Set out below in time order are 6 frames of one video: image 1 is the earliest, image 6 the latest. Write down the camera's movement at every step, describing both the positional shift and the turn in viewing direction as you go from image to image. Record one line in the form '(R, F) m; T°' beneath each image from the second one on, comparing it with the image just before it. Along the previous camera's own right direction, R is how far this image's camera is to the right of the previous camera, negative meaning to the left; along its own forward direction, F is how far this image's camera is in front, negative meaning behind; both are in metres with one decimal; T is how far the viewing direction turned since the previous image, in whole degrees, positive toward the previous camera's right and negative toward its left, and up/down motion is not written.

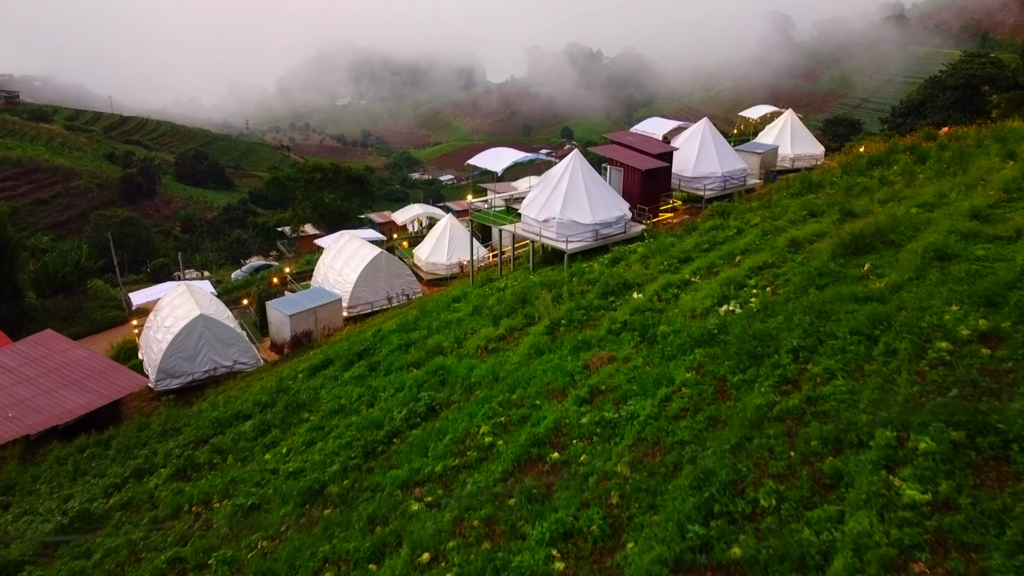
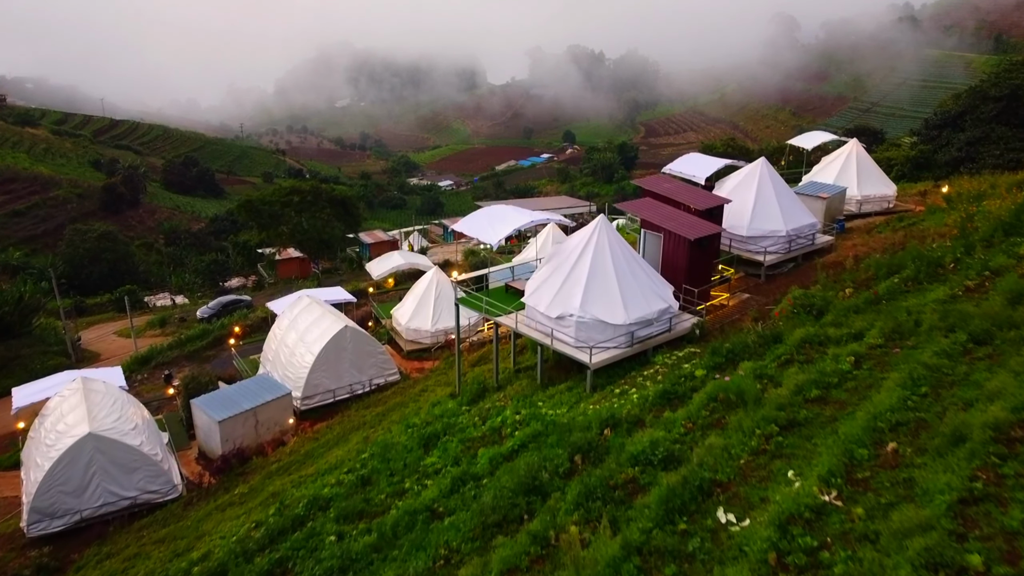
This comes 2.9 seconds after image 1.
(0.0, +4.3) m; 0°
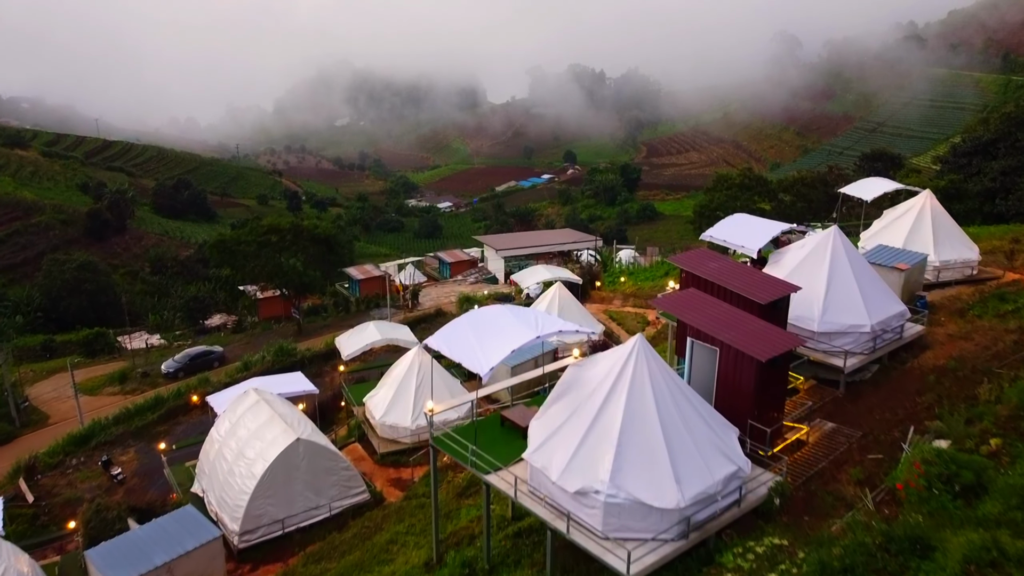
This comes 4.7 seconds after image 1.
(0.0, +3.4) m; 0°
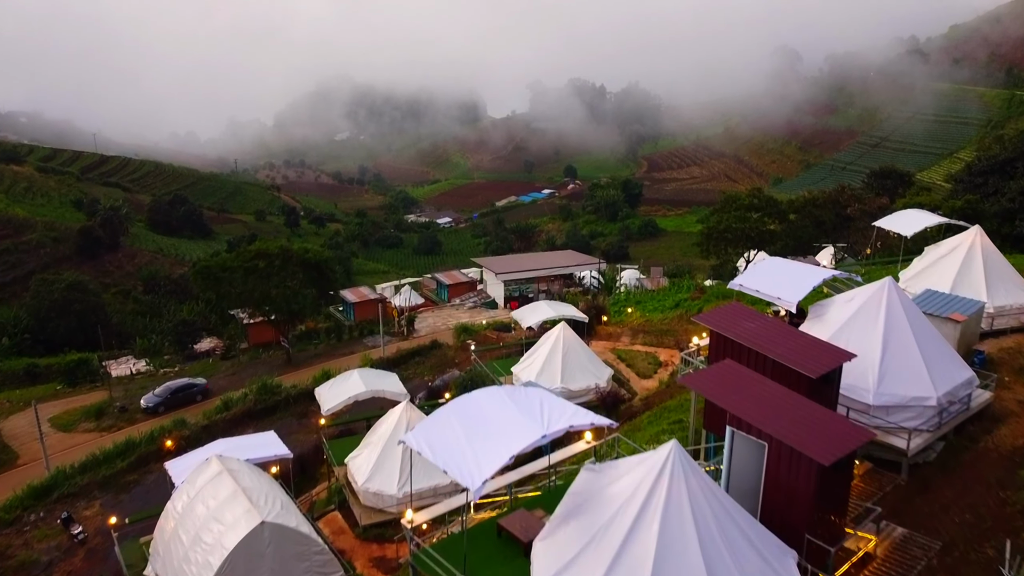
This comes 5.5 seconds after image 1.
(0.0, +1.7) m; 0°
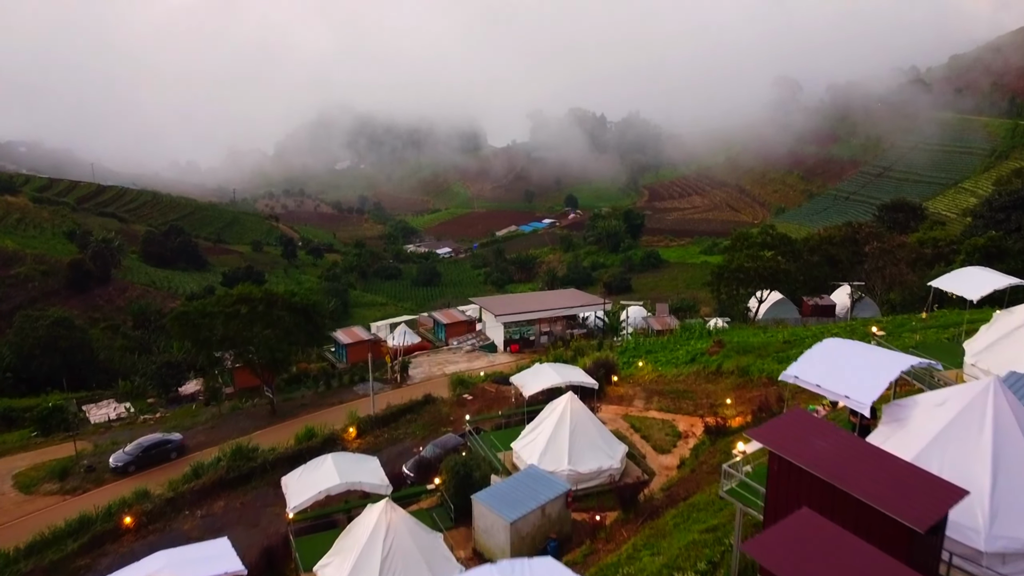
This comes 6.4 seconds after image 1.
(0.0, +2.1) m; 0°
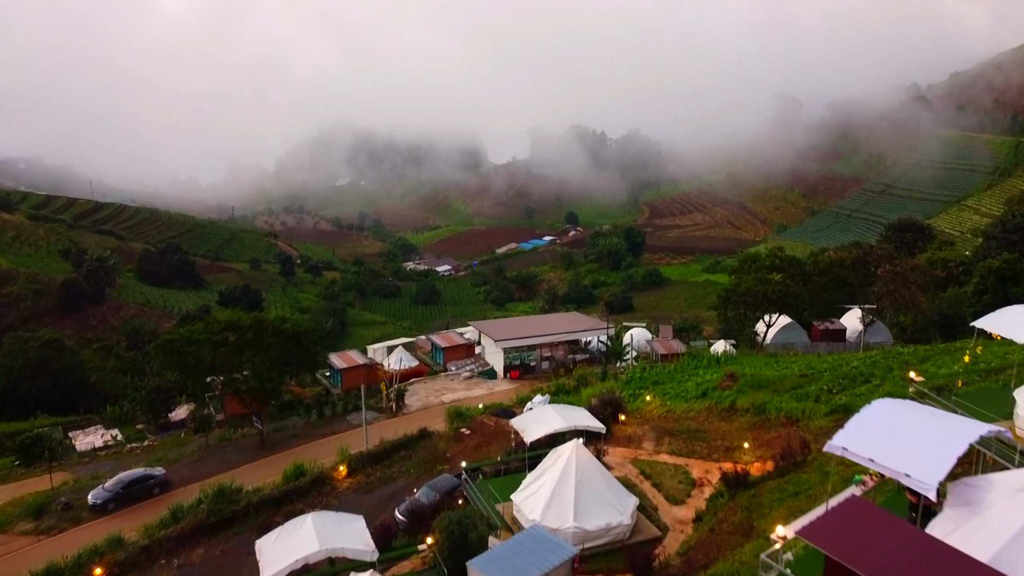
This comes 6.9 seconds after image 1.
(0.0, +1.2) m; 0°
